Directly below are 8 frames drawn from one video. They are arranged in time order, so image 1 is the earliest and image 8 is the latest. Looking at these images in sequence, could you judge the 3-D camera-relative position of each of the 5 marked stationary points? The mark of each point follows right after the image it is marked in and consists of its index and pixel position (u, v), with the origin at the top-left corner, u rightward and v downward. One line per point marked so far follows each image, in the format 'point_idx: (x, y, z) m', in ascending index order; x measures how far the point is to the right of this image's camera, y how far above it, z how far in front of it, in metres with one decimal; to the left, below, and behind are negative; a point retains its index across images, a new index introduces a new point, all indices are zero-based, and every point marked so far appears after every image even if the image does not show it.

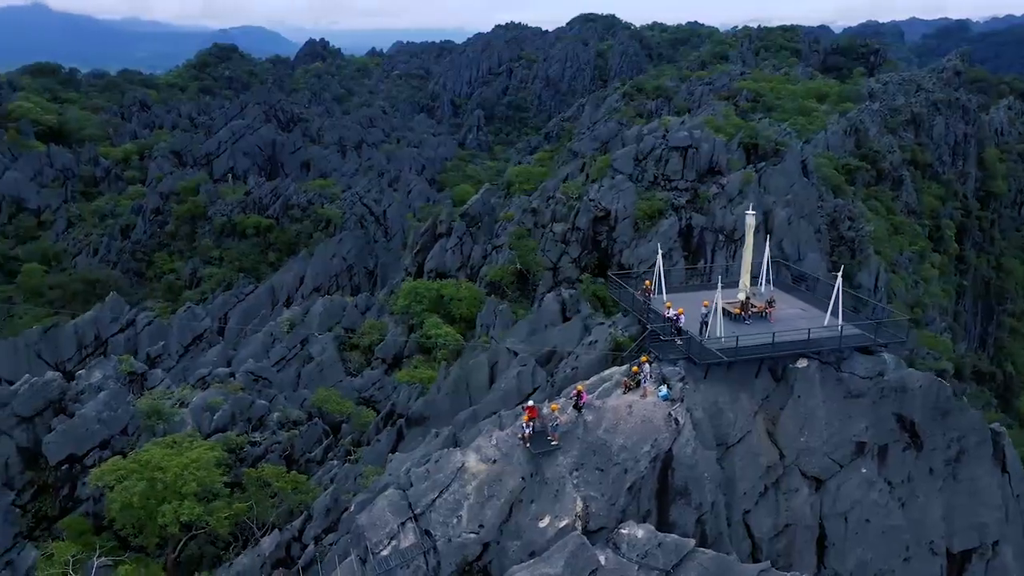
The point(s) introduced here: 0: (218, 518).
0: (-7.0, -5.4, +19.0) m
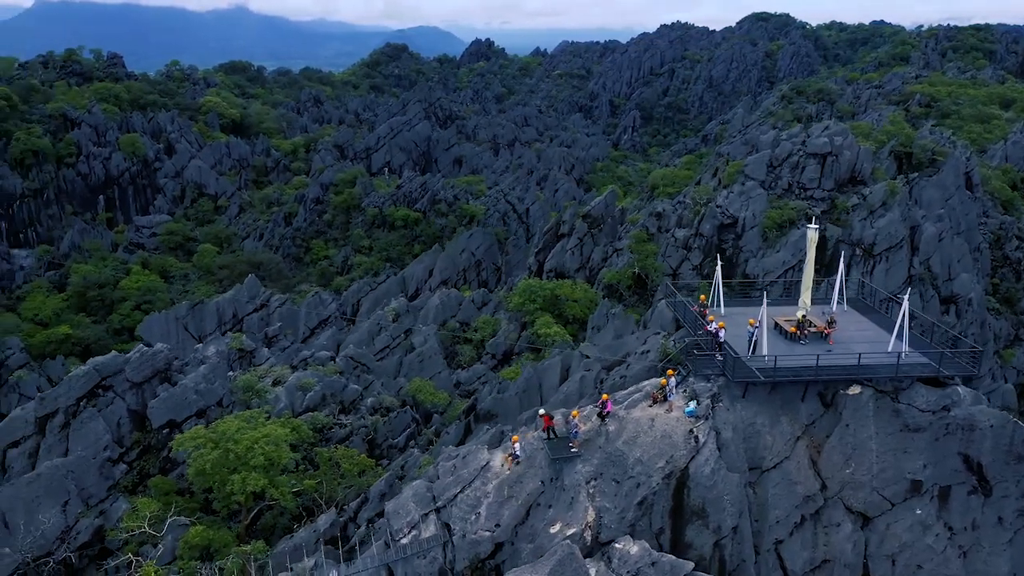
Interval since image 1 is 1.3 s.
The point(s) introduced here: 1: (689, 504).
0: (-5.8, -5.1, +20.2) m
1: (+2.9, -3.6, +13.3) m
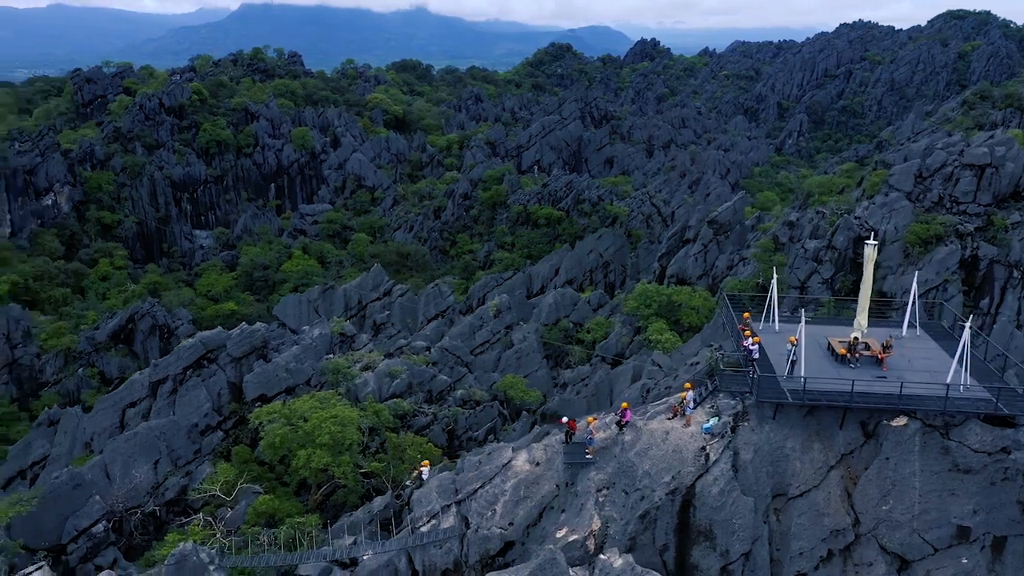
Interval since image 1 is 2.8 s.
0: (-4.5, -4.8, +21.2) m
1: (+2.9, -3.7, +12.8) m
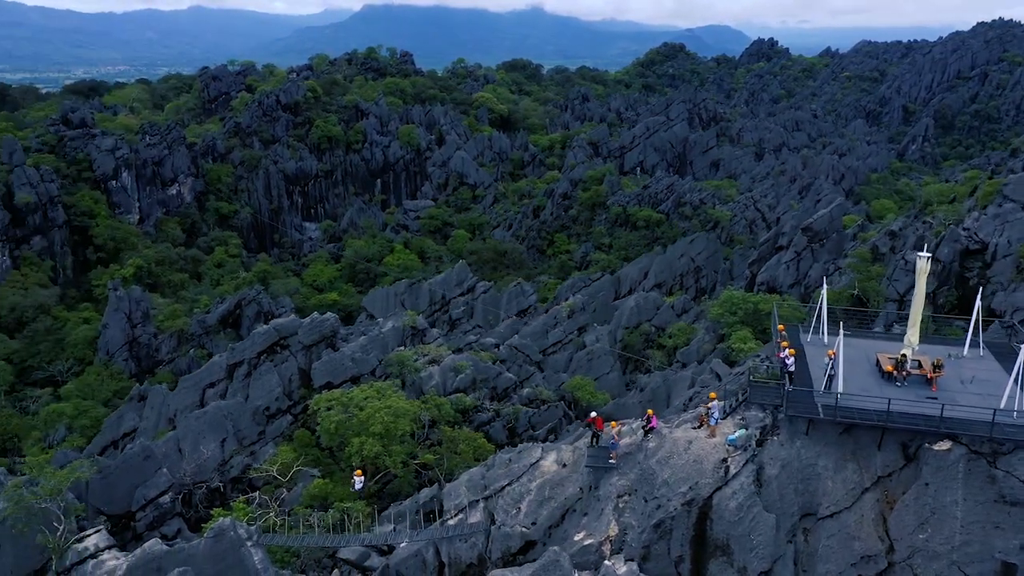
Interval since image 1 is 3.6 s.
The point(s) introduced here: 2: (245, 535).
0: (-3.2, -4.6, +21.7) m
1: (+3.1, -3.9, +12.5) m
2: (-5.1, -4.7, +15.3) m
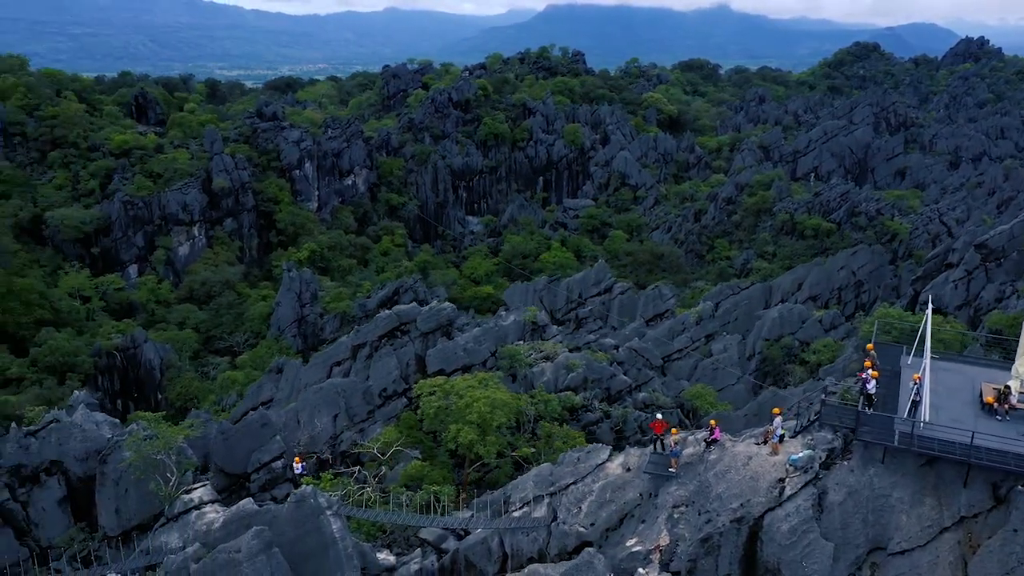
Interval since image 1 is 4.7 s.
0: (-0.7, -4.4, +22.2) m
1: (+3.7, -4.0, +11.9) m
2: (-3.8, -4.4, +16.3) m
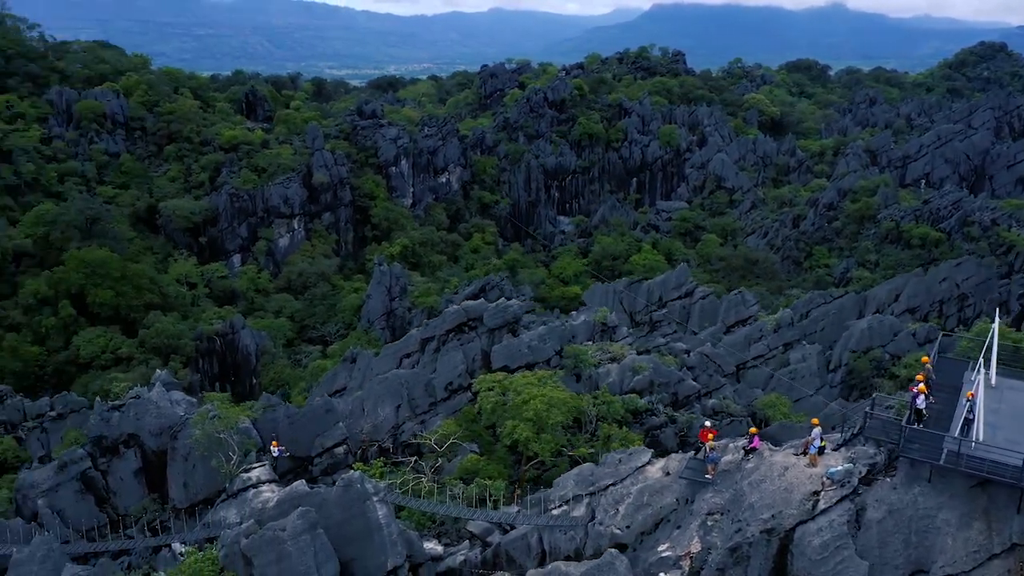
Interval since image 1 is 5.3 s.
0: (+0.9, -4.4, +22.2) m
1: (+4.1, -4.1, +11.5) m
2: (-2.9, -4.2, +16.8) m
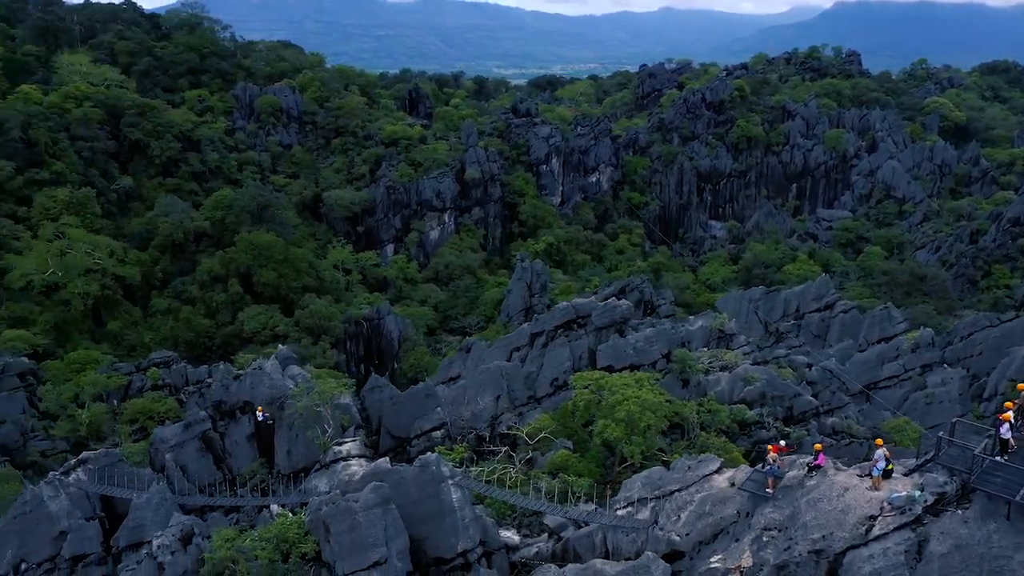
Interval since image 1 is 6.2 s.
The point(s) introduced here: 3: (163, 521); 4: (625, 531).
0: (+3.3, -4.4, +22.0) m
1: (+4.5, -4.2, +10.8) m
2: (-1.4, -4.0, +17.3) m
3: (-8.4, -5.6, +19.2) m
4: (+2.1, -4.6, +15.2) m
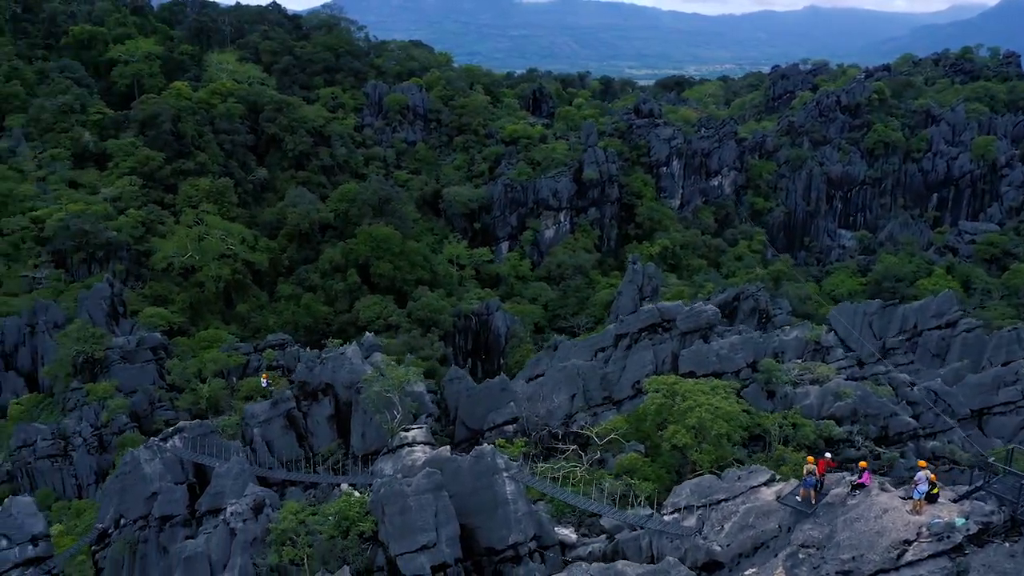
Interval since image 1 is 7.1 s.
0: (+5.1, -4.5, +21.5) m
1: (+4.7, -4.4, +10.3) m
2: (-0.2, -3.9, +17.6) m
3: (-6.9, -5.2, +20.5) m
4: (+2.9, -4.6, +15.0) m
